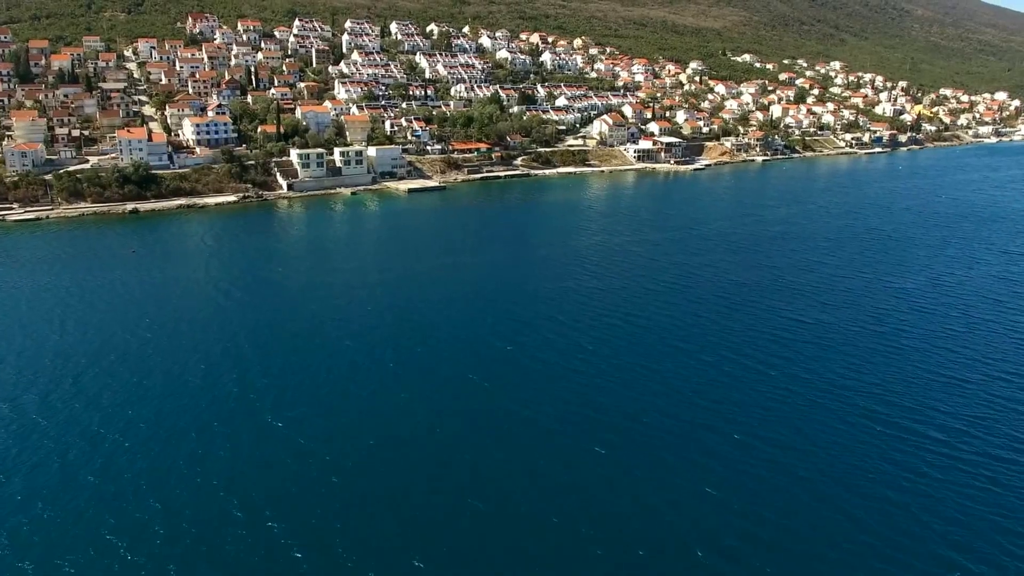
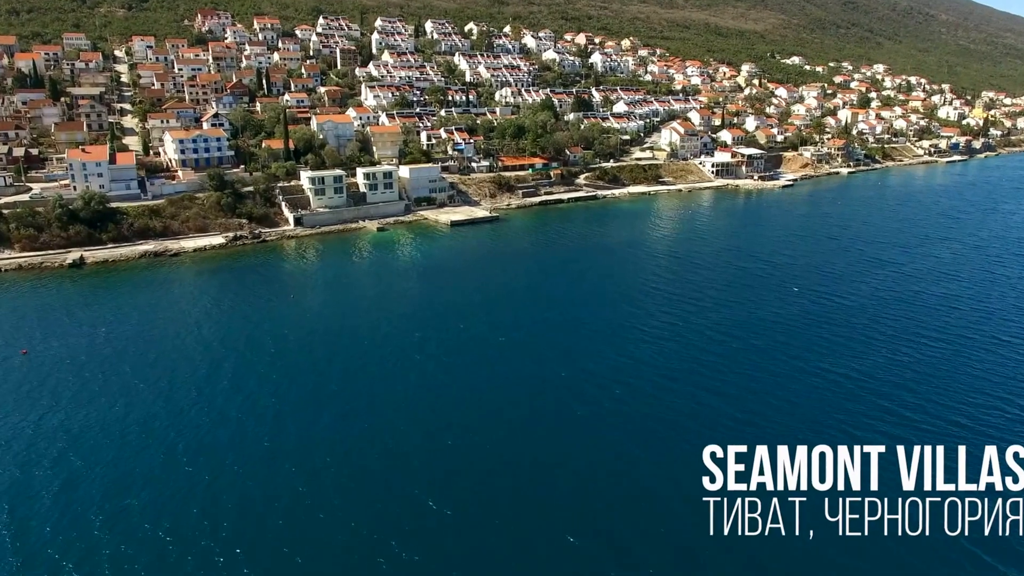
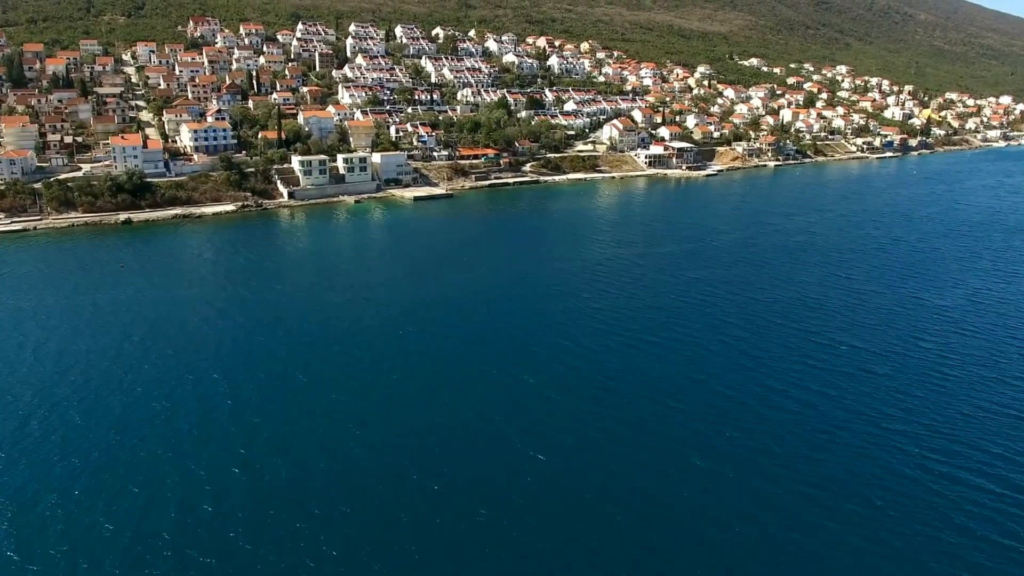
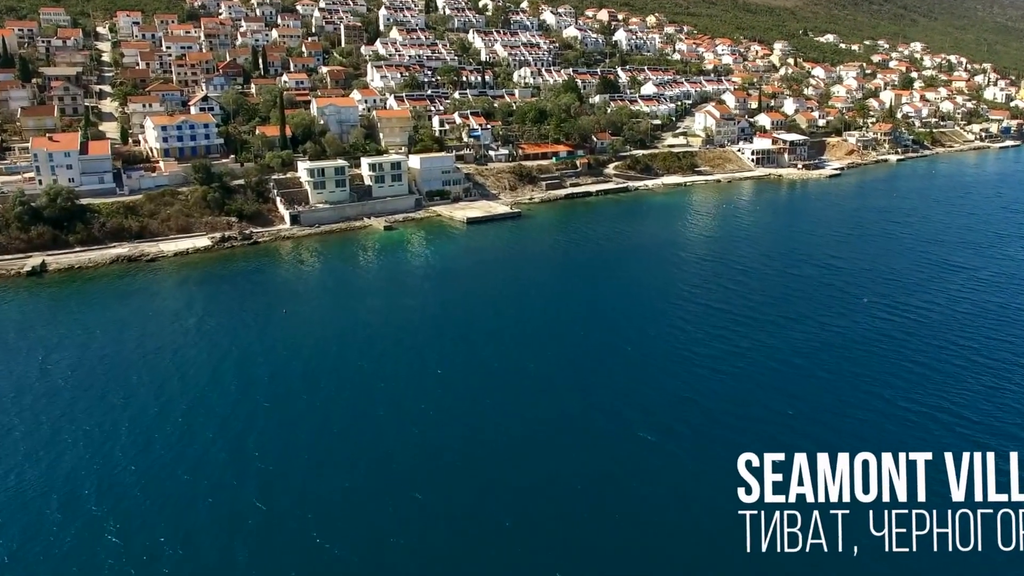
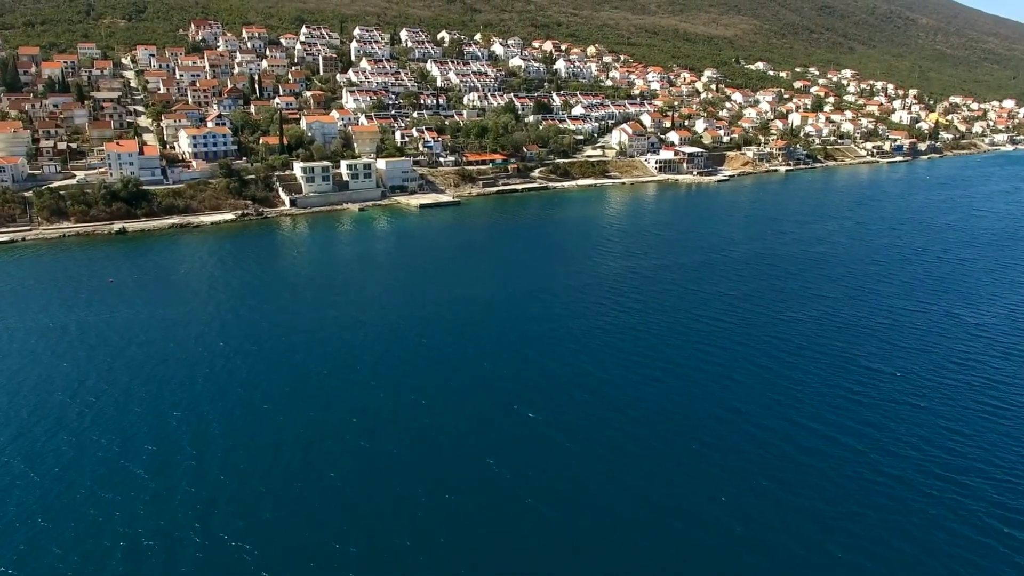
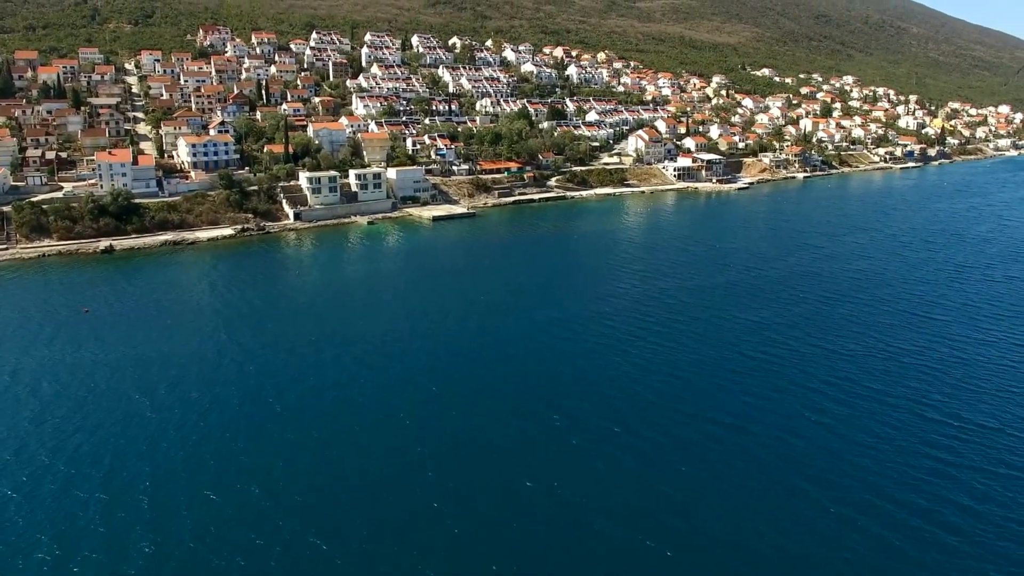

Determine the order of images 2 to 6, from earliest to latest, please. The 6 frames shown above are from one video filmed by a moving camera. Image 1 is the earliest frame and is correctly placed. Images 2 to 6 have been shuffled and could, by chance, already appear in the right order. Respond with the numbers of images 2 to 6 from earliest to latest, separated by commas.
3, 5, 6, 2, 4
